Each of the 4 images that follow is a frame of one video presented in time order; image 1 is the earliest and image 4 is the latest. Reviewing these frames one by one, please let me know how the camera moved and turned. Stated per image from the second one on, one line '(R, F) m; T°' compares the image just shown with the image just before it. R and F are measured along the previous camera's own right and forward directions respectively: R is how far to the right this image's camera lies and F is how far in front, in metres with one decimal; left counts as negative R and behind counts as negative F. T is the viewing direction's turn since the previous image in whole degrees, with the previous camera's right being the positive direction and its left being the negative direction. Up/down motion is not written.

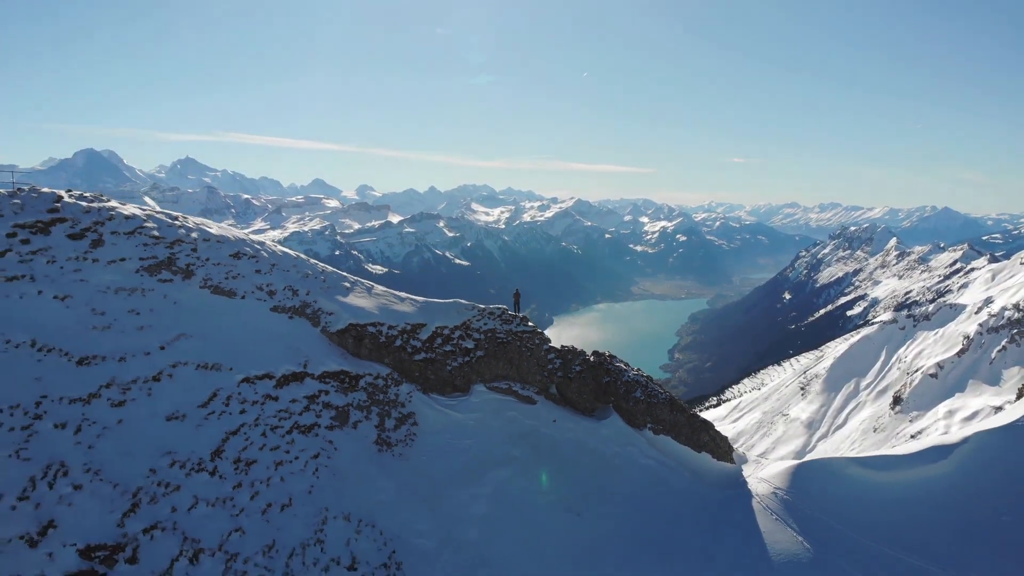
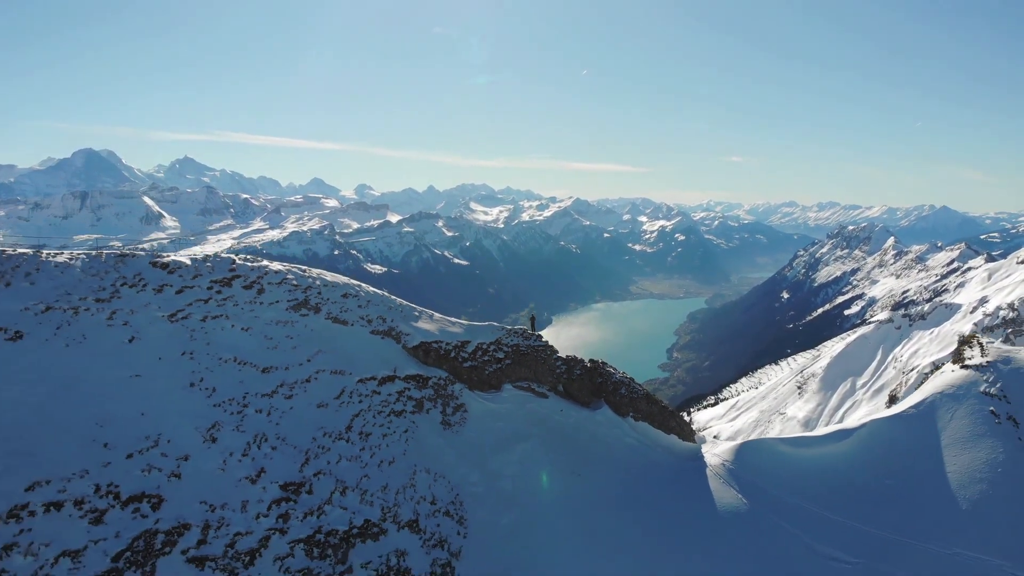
(-1.1, -7.0) m; 0°
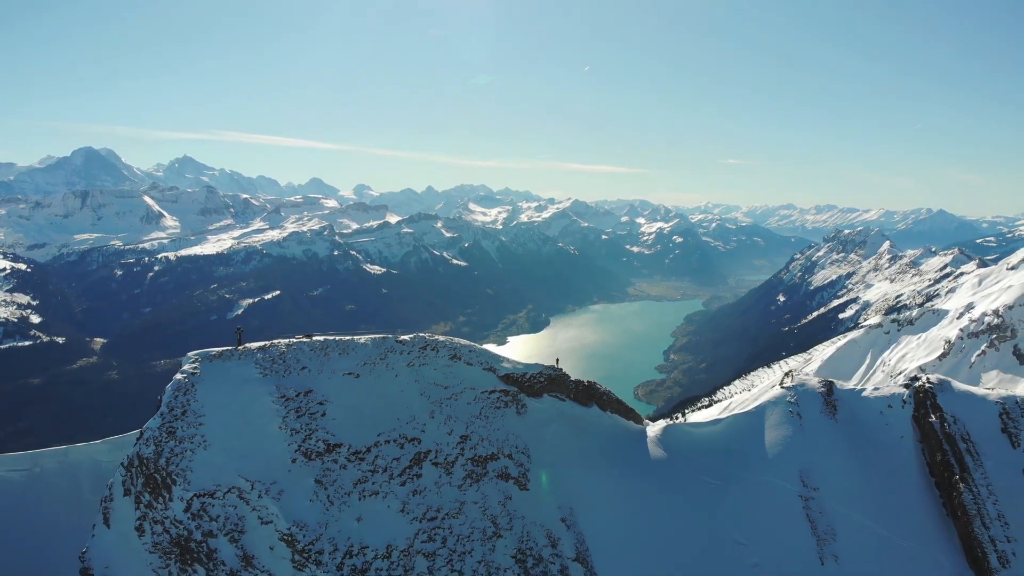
(-4.2, -25.3) m; 0°
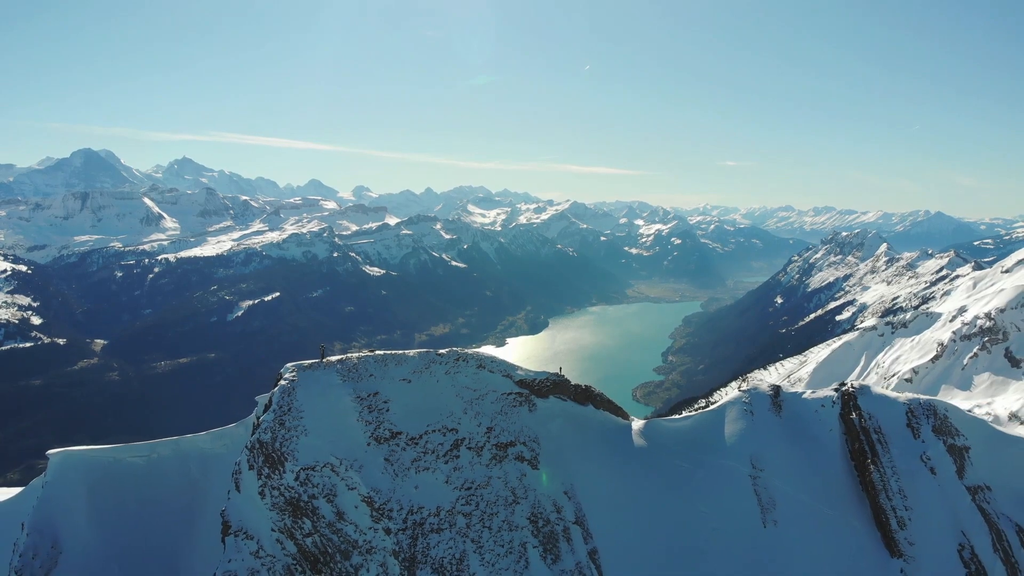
(-1.9, -13.6) m; 0°
